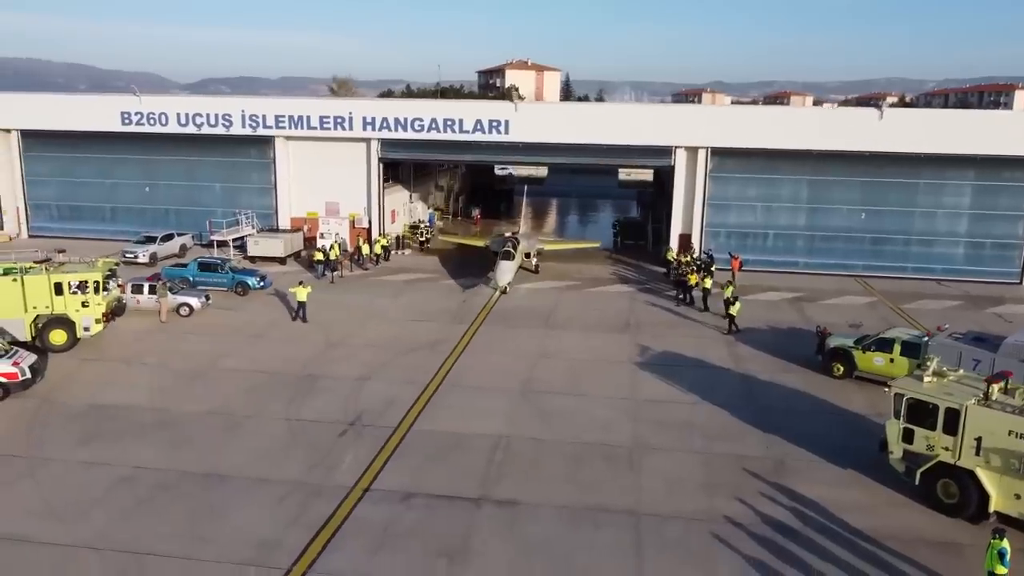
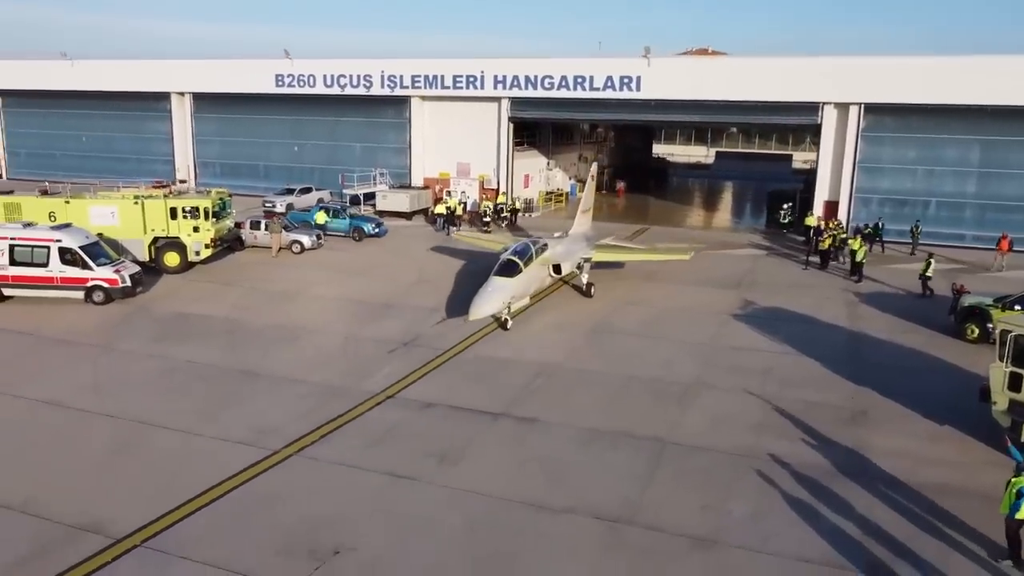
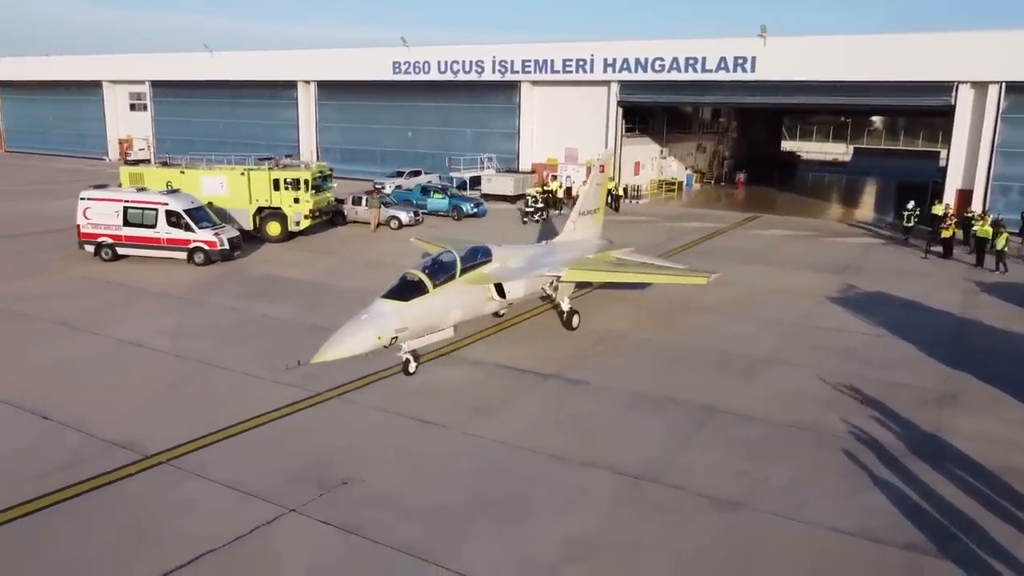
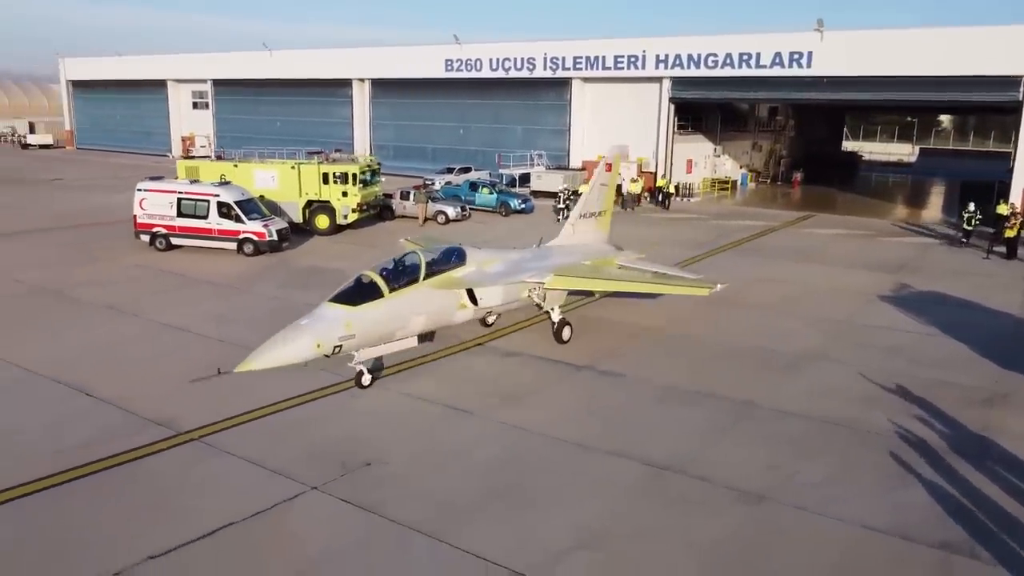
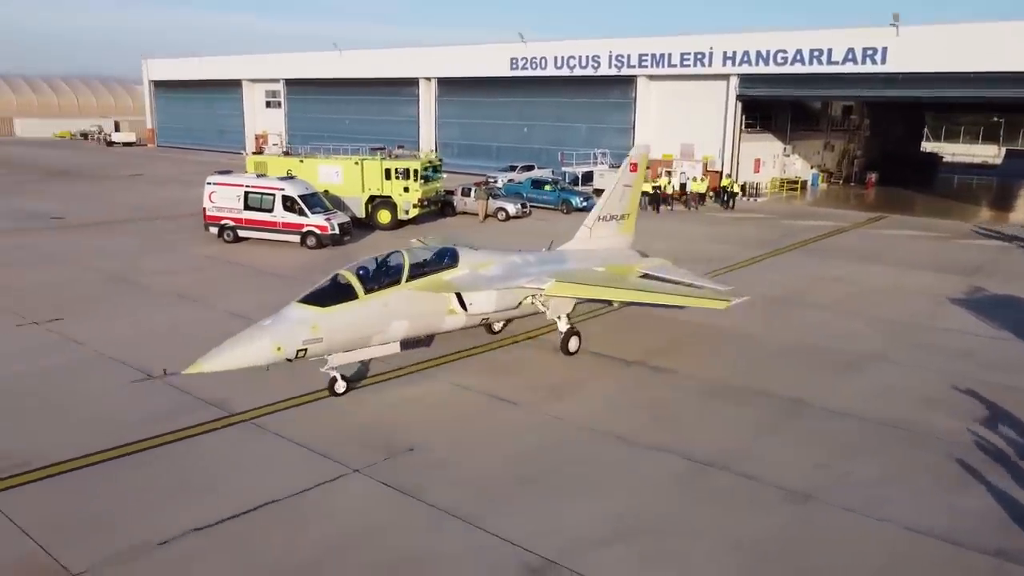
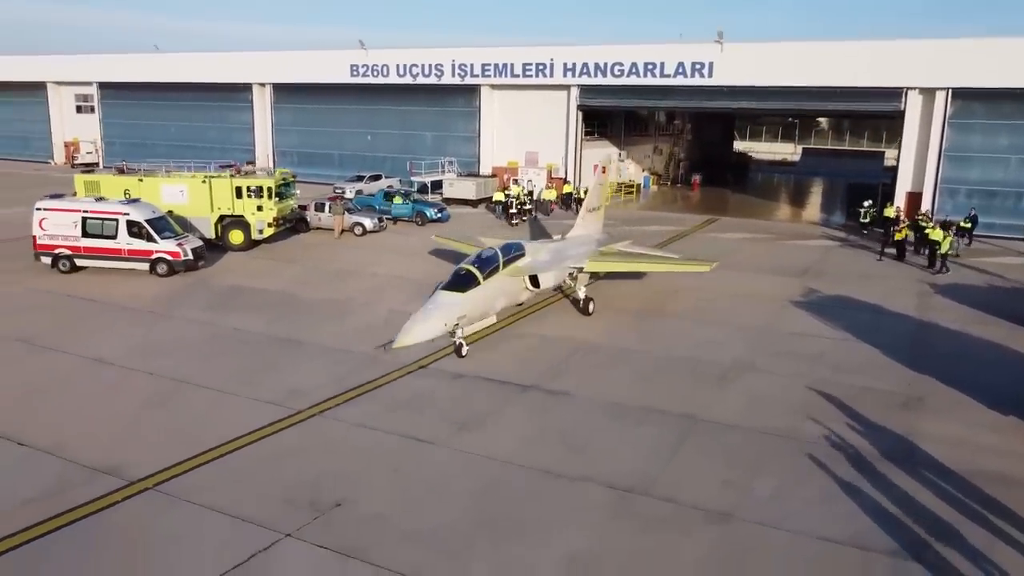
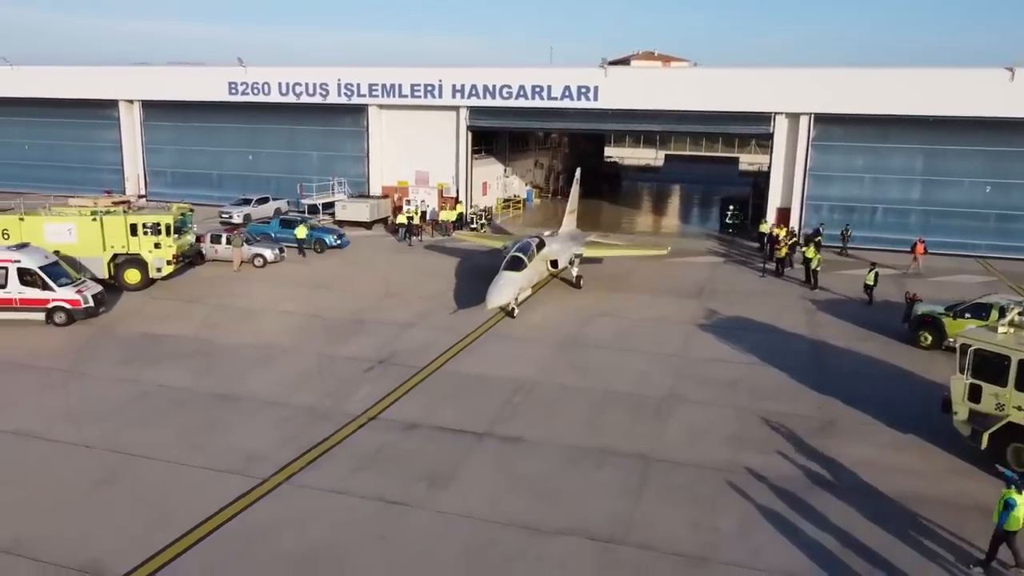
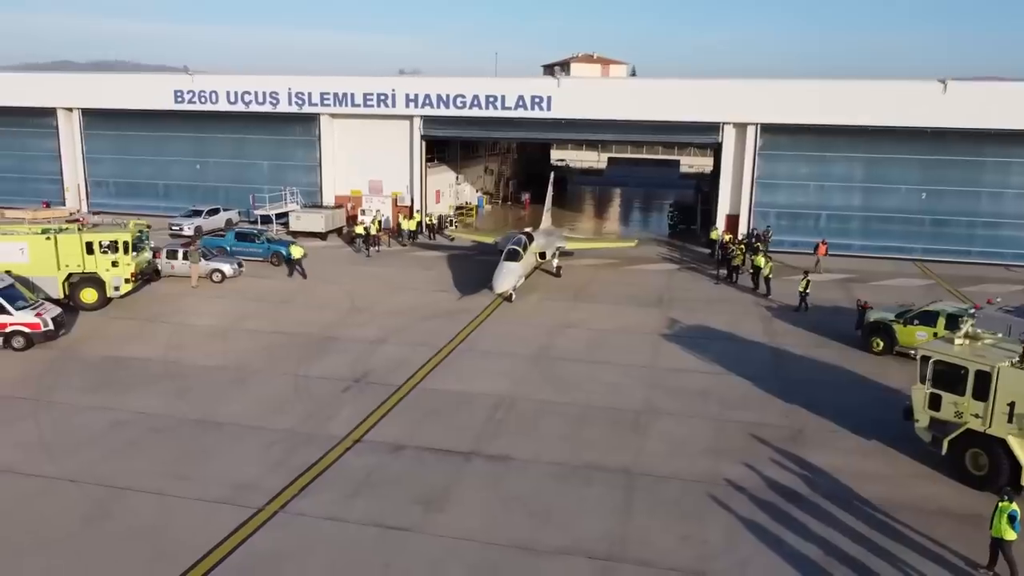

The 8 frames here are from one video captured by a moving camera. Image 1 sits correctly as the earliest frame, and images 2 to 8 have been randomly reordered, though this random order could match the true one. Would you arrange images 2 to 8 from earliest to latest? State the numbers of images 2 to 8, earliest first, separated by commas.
8, 7, 2, 6, 3, 4, 5
